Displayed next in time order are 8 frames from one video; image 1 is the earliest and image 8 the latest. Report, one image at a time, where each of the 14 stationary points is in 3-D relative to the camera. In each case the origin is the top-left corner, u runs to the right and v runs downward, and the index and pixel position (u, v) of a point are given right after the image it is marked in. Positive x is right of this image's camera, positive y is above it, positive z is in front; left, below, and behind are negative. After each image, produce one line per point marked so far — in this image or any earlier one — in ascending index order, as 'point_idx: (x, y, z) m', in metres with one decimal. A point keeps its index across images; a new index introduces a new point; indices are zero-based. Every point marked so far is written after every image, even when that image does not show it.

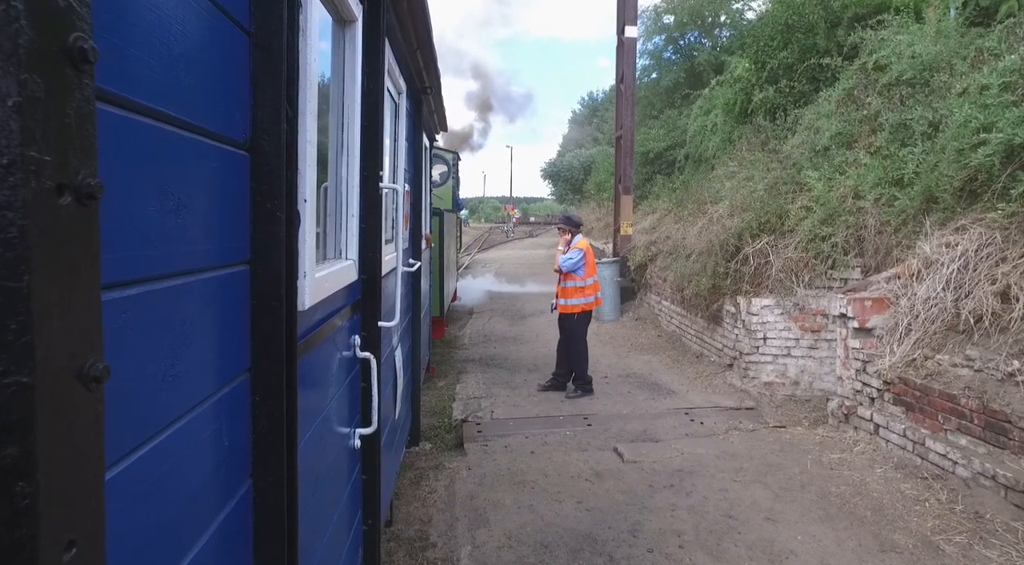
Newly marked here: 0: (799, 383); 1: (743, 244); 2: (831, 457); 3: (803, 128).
0: (+2.8, -1.0, +6.6) m
1: (+2.5, +0.4, +7.2) m
2: (+2.2, -1.2, +4.5) m
3: (+3.6, +1.9, +8.2) m
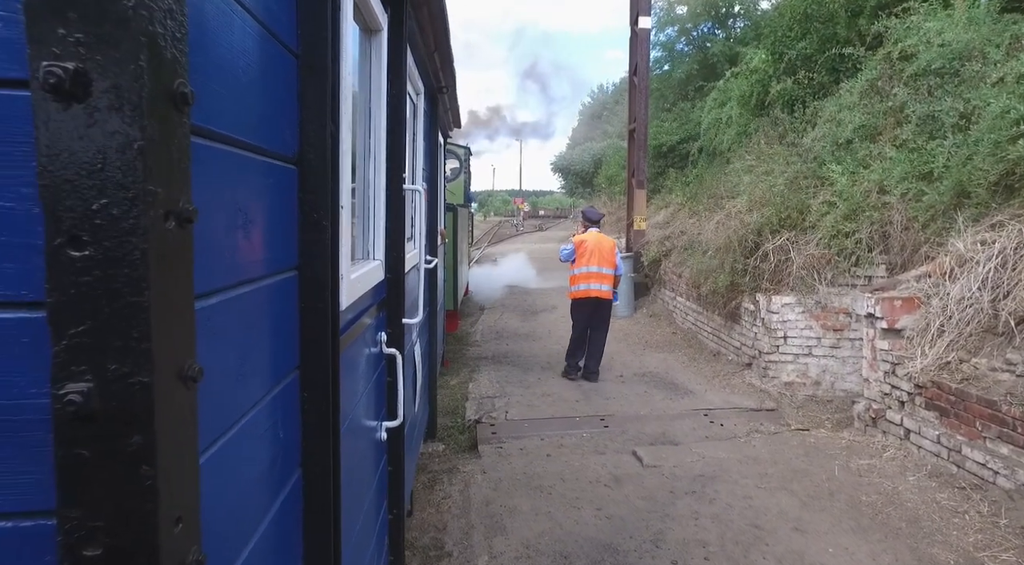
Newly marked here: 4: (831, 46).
0: (+3.0, -1.0, +6.4) m
1: (+2.7, +0.4, +7.0) m
2: (+2.3, -1.2, +4.4) m
3: (+3.8, +2.0, +8.0) m
4: (+4.5, +3.4, +9.3) m
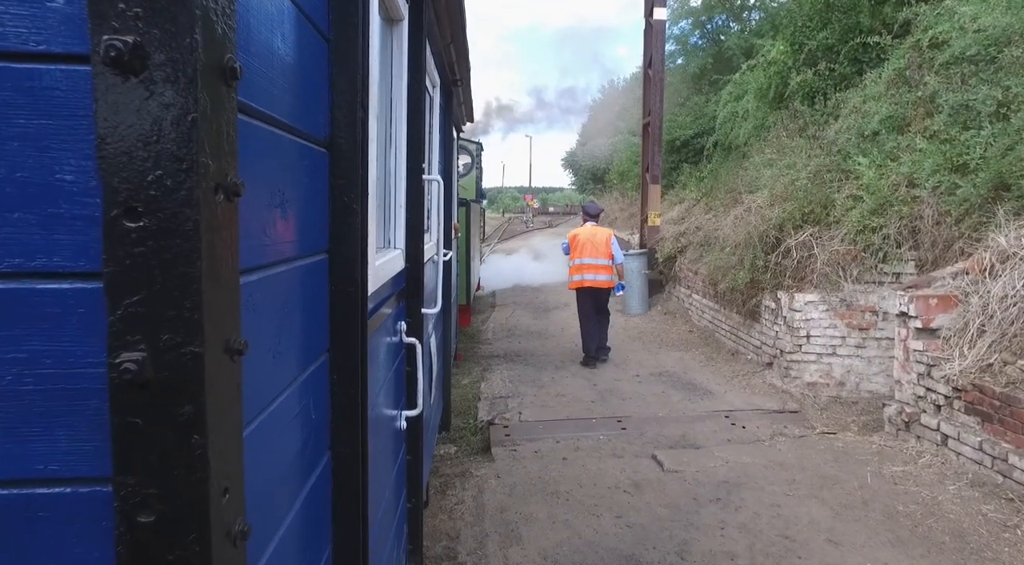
0: (+3.1, -0.9, +6.2) m
1: (+2.8, +0.5, +6.8) m
2: (+2.4, -1.2, +4.2) m
3: (+4.0, +2.0, +7.7) m
4: (+4.7, +3.4, +9.0) m
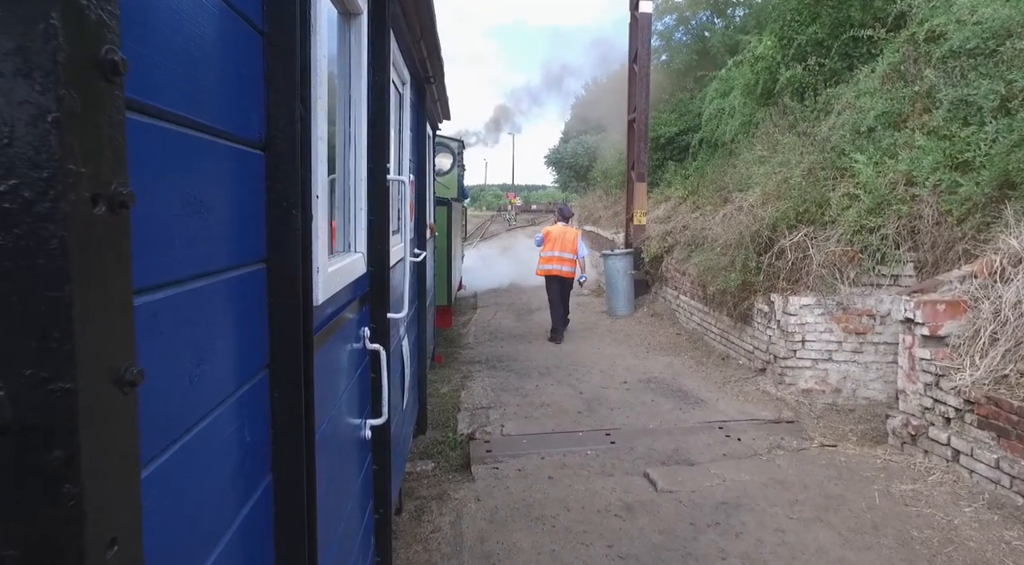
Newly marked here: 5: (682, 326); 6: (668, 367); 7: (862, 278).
0: (+2.9, -1.0, +5.9) m
1: (+2.6, +0.5, +6.5) m
2: (+2.3, -1.2, +3.9) m
3: (+3.7, +2.0, +7.5) m
4: (+4.5, +3.4, +8.8) m
5: (+2.4, -0.6, +9.1) m
6: (+1.8, -1.0, +7.5) m
7: (+3.1, 0.0, +5.8) m
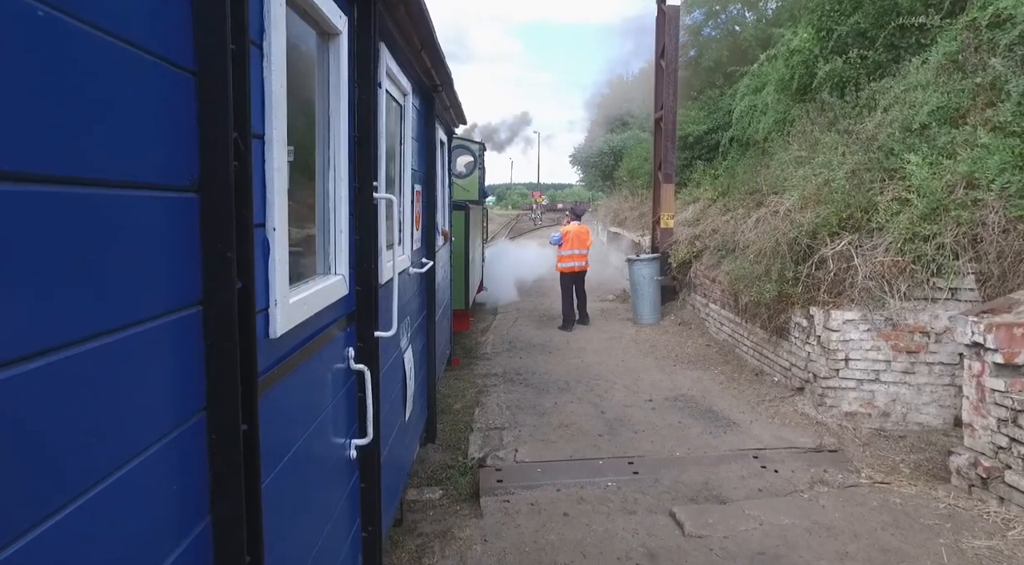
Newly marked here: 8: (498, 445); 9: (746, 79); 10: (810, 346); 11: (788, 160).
0: (+3.1, -1.1, +5.3) m
1: (+2.8, +0.3, +6.0) m
2: (+2.3, -1.3, +3.3) m
3: (+3.9, +1.9, +6.9) m
4: (+4.7, +3.3, +8.2) m
5: (+2.6, -0.7, +8.6) m
6: (+1.9, -1.1, +6.9) m
7: (+3.2, -0.1, +5.2) m
8: (-0.1, -1.3, +5.4) m
9: (+4.7, +4.0, +13.1) m
10: (+2.6, -0.6, +5.8) m
11: (+3.4, +1.5, +8.1) m
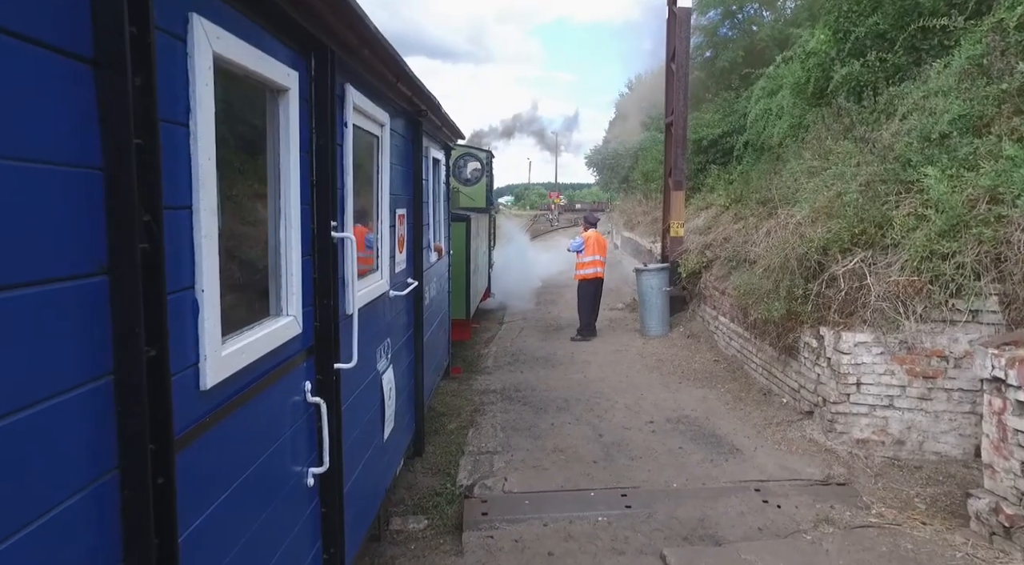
0: (+3.0, -1.2, +5.0) m
1: (+2.7, +0.2, +5.6) m
2: (+2.2, -1.5, +3.0) m
3: (+3.9, +1.7, +6.5) m
4: (+4.7, +3.1, +7.8) m
5: (+2.6, -0.9, +8.3) m
6: (+1.9, -1.2, +6.6) m
7: (+3.1, -0.2, +4.9) m
8: (-0.2, -1.5, +5.1) m
9: (+4.8, +3.9, +12.7) m
10: (+2.6, -0.7, +5.5) m
11: (+3.4, +1.3, +7.8) m
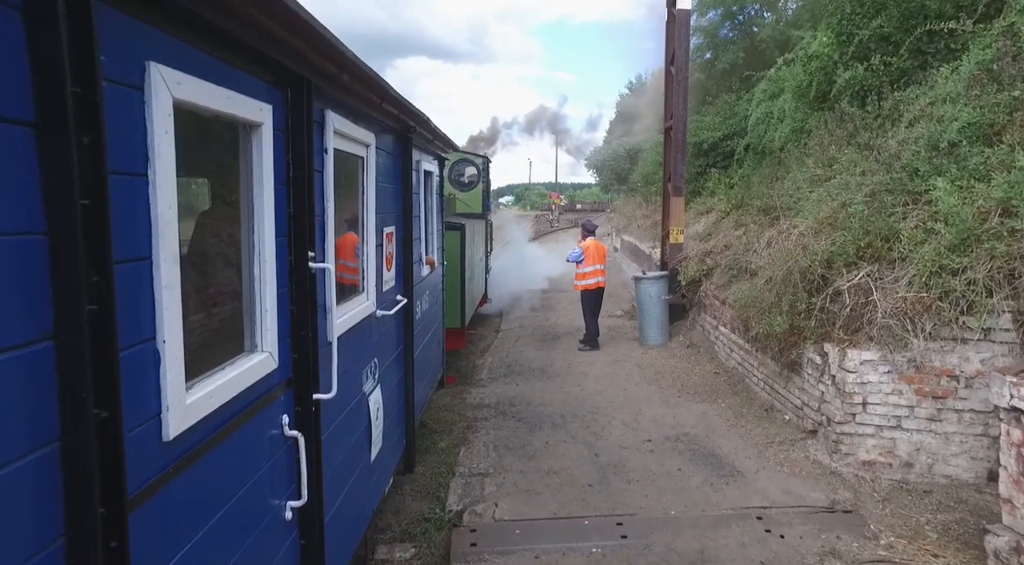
0: (+2.9, -1.3, +4.8) m
1: (+2.6, +0.1, +5.4) m
2: (+2.1, -1.6, +2.8) m
3: (+3.8, +1.6, +6.3) m
4: (+4.7, +3.0, +7.6) m
5: (+2.6, -1.0, +8.1) m
6: (+1.9, -1.3, +6.4) m
7: (+3.1, -0.3, +4.7) m
8: (-0.3, -1.6, +4.9) m
9: (+4.8, +3.8, +12.5) m
10: (+2.5, -0.8, +5.2) m
11: (+3.3, +1.2, +7.5) m
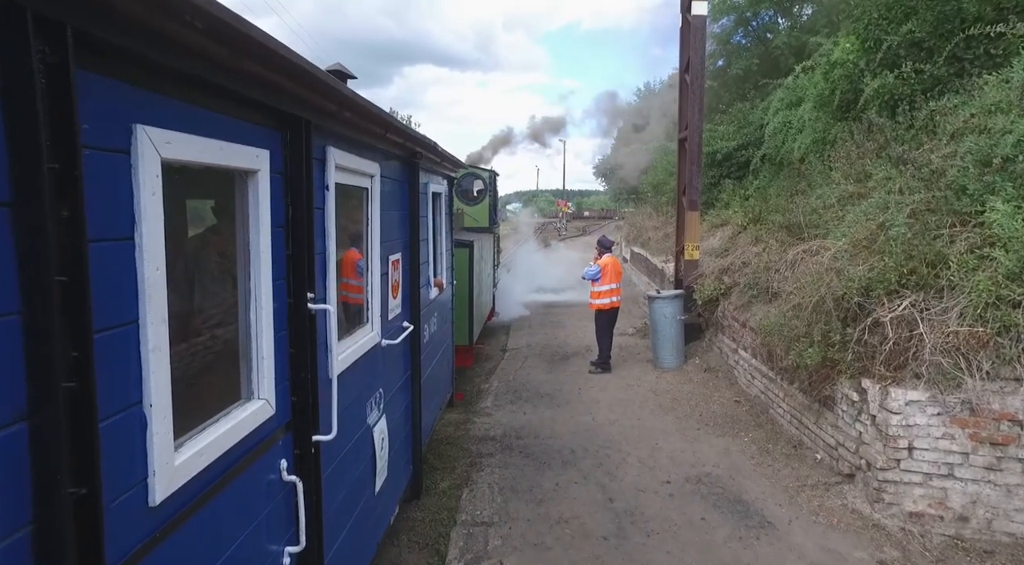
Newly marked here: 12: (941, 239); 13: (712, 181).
0: (+3.0, -1.6, +4.3) m
1: (+2.7, -0.1, +4.9) m
2: (+2.2, -1.8, +2.3) m
3: (+3.9, +1.4, +5.8) m
4: (+4.7, +2.8, +7.1) m
5: (+2.6, -1.2, +7.6) m
6: (+1.9, -1.6, +5.9) m
7: (+3.1, -0.6, +4.2) m
8: (-0.2, -1.8, +4.4) m
9: (+4.9, +3.5, +12.0) m
10: (+2.5, -1.1, +4.7) m
11: (+3.4, +1.0, +7.0) m
12: (+3.2, +0.3, +4.9) m
13: (+4.1, +2.0, +13.3) m
